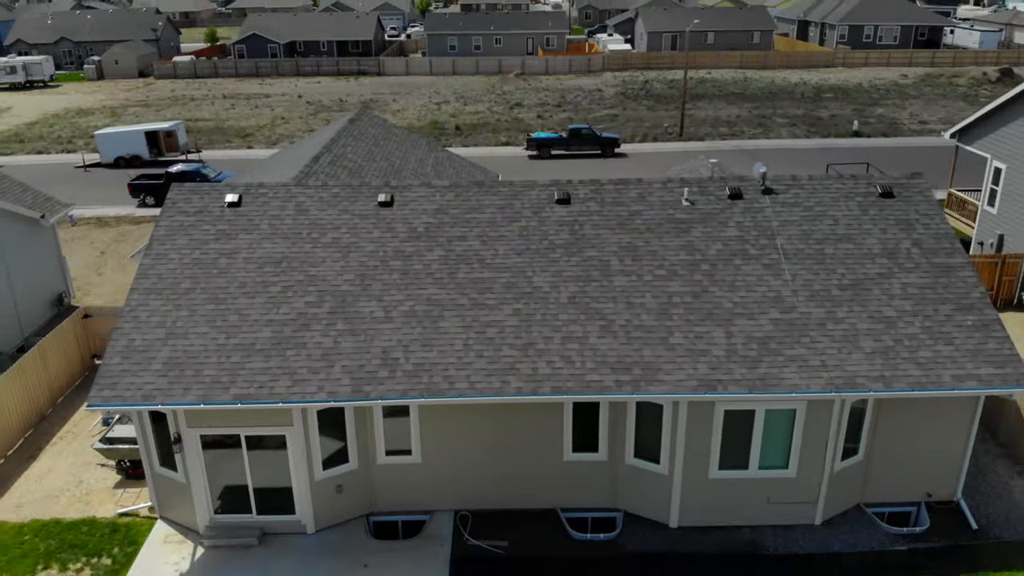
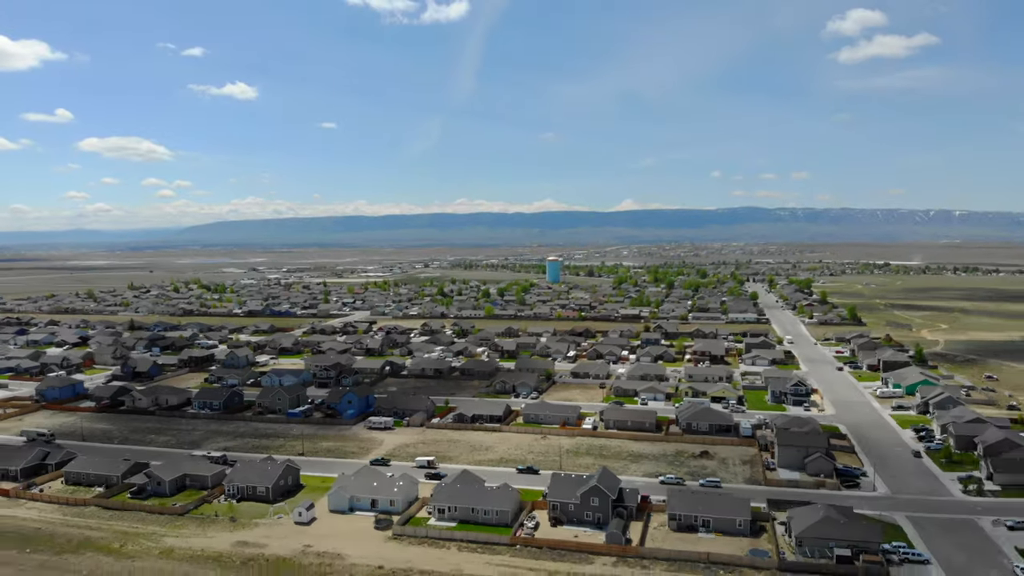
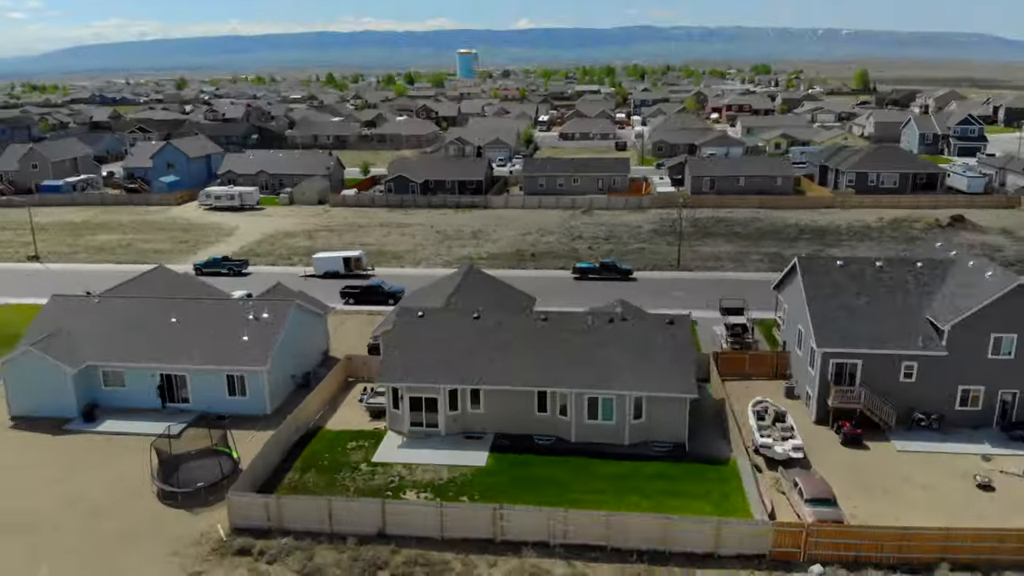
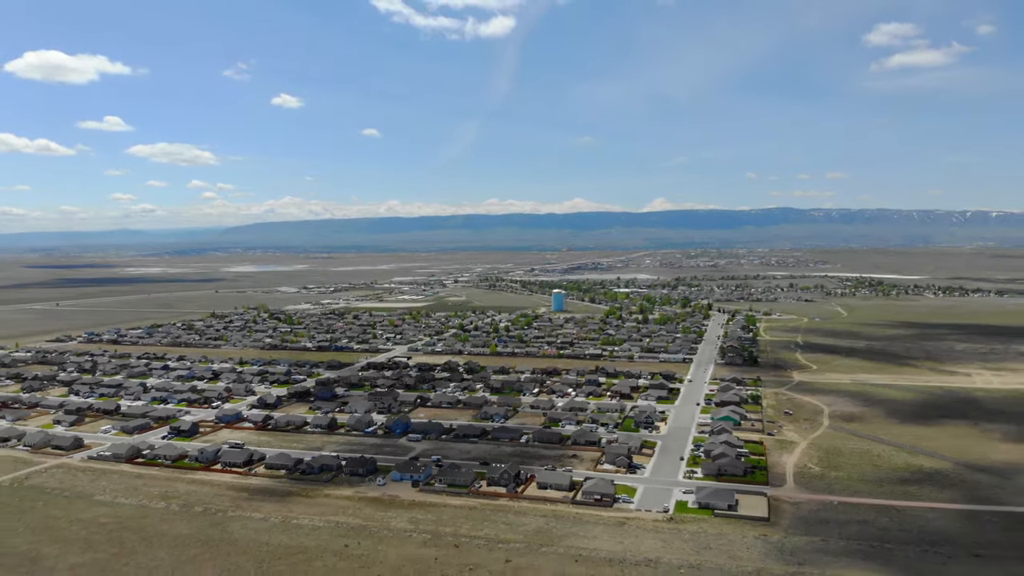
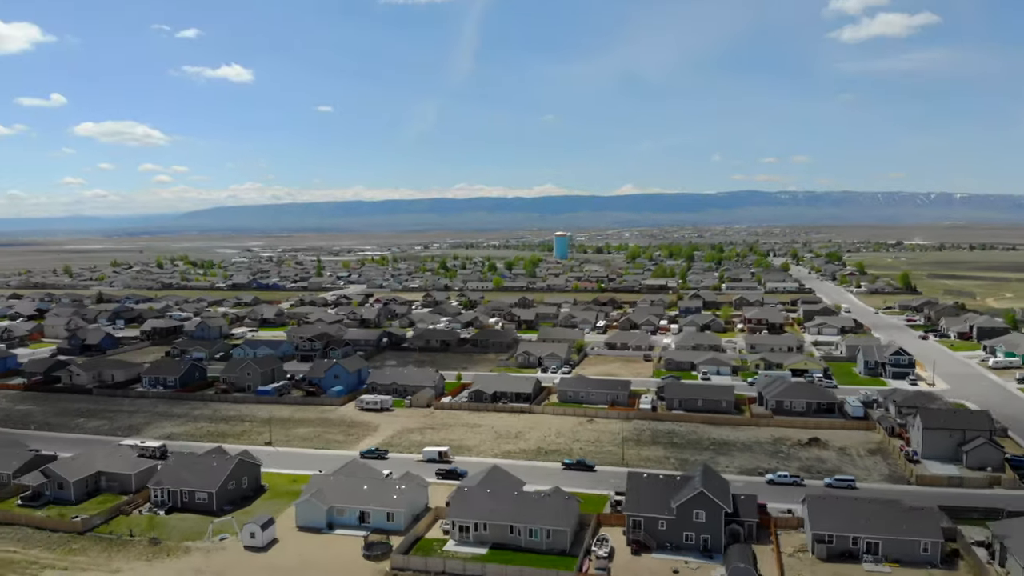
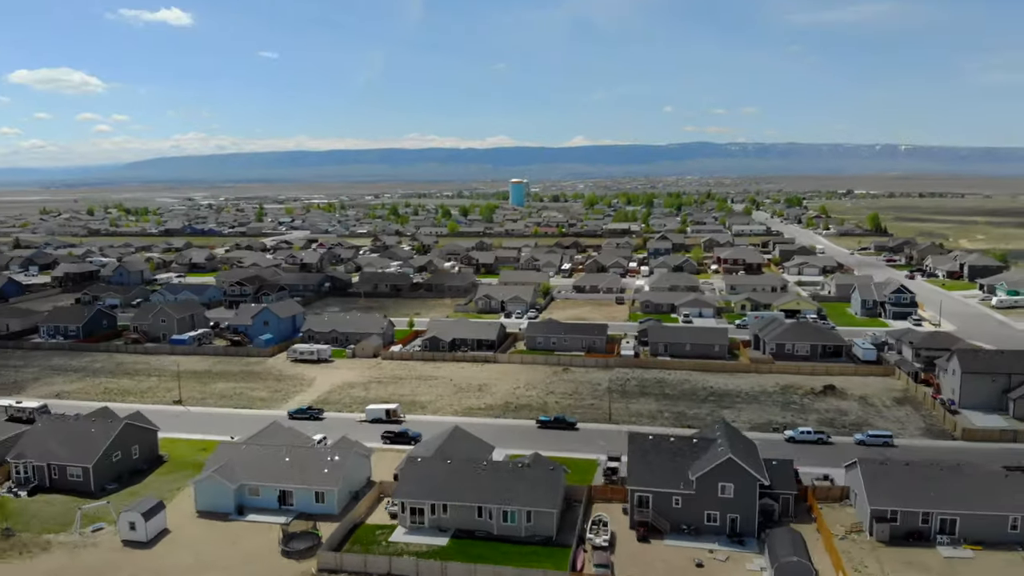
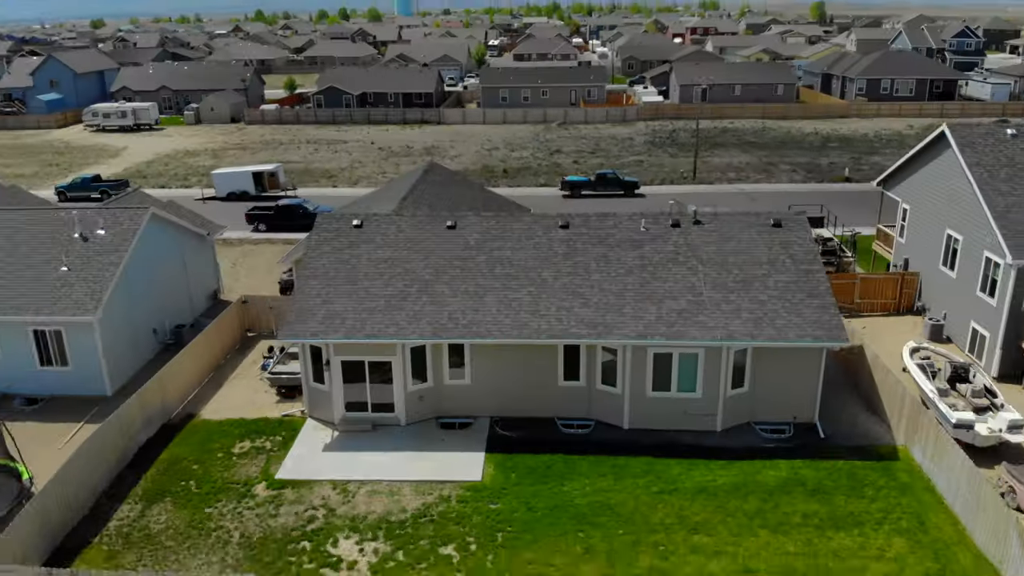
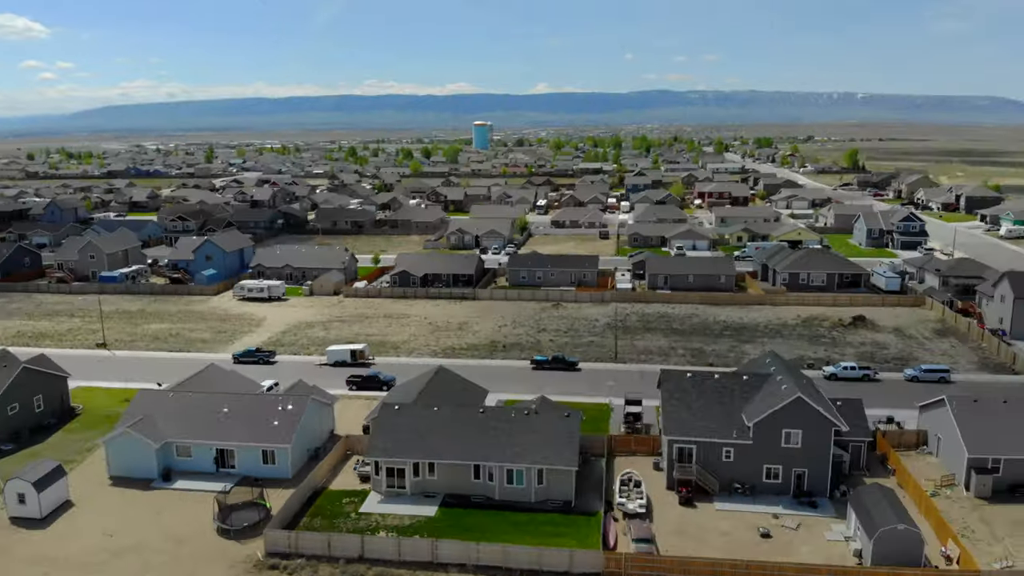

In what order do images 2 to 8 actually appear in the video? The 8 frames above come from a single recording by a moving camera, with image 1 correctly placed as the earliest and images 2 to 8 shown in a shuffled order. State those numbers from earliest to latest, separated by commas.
7, 3, 8, 6, 5, 2, 4
